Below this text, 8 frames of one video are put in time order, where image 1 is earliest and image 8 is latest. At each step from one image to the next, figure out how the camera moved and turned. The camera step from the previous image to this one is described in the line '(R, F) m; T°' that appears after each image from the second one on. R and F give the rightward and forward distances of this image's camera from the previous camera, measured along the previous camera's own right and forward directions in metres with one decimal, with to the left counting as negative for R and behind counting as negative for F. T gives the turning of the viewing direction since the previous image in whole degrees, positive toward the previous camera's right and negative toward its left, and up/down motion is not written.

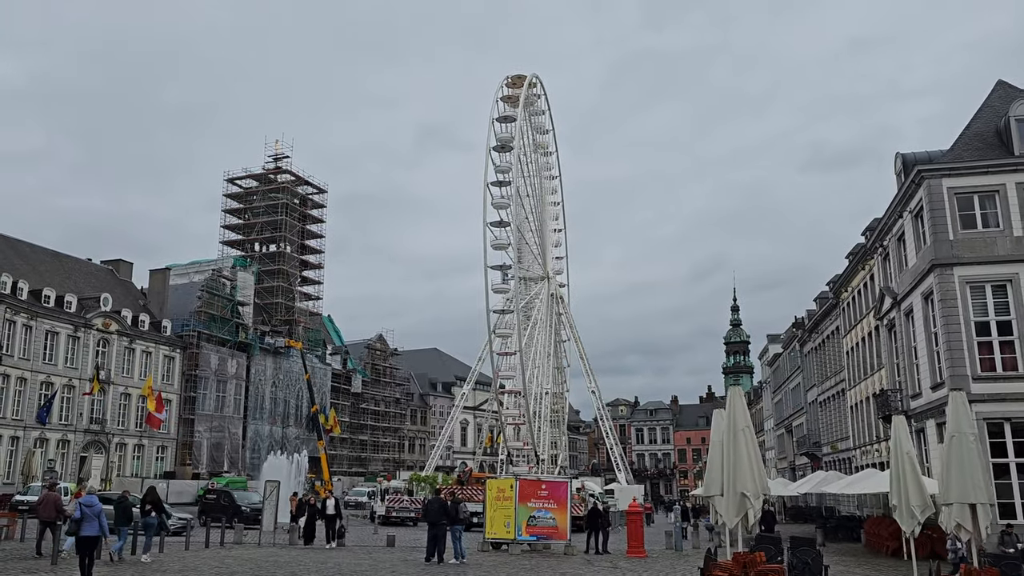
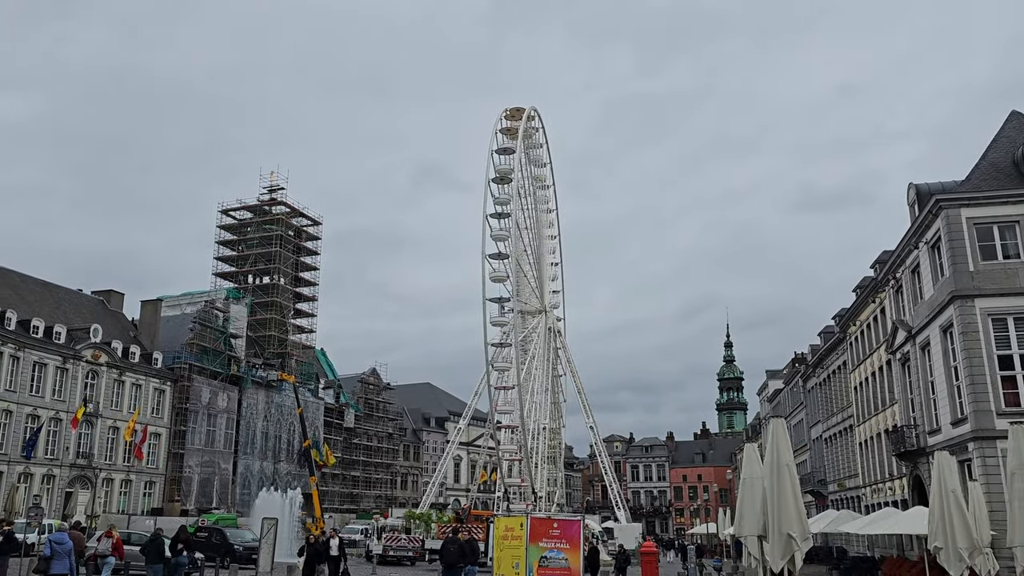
(-0.5, +0.8) m; +1°
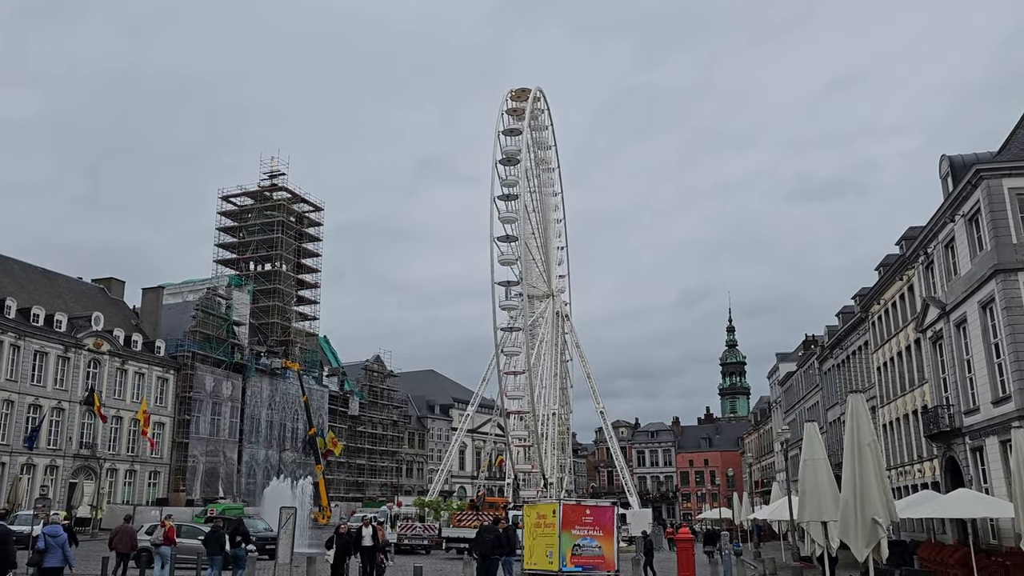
(-0.7, +1.1) m; 0°
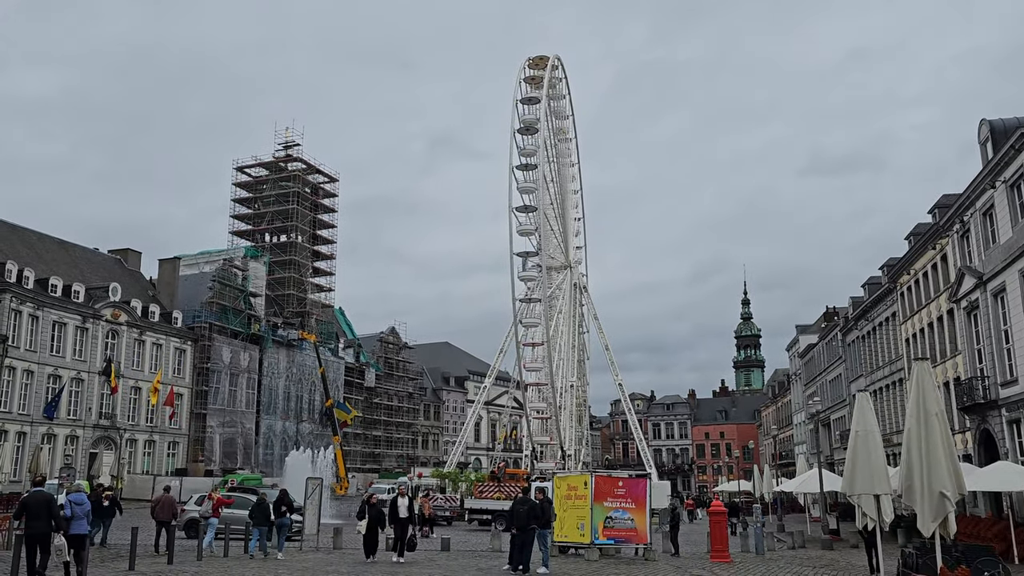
(-0.4, +0.6) m; -1°
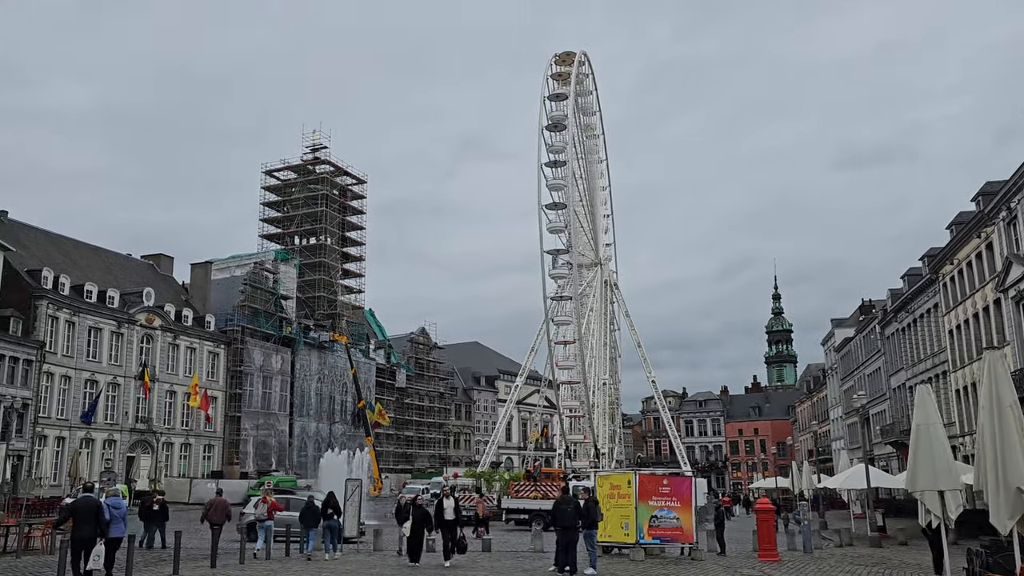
(-0.3, +0.3) m; -2°
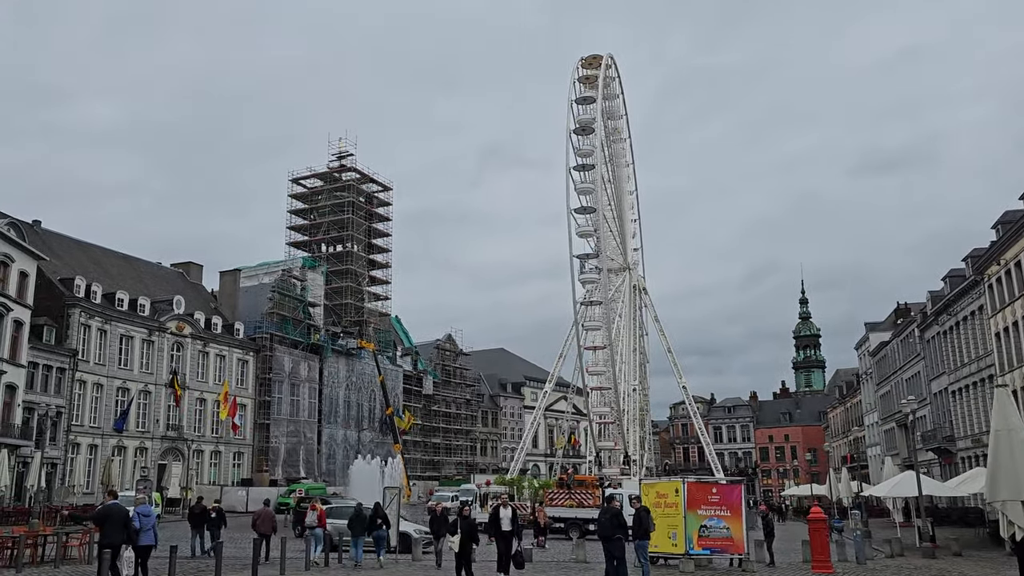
(-0.5, +0.5) m; -1°
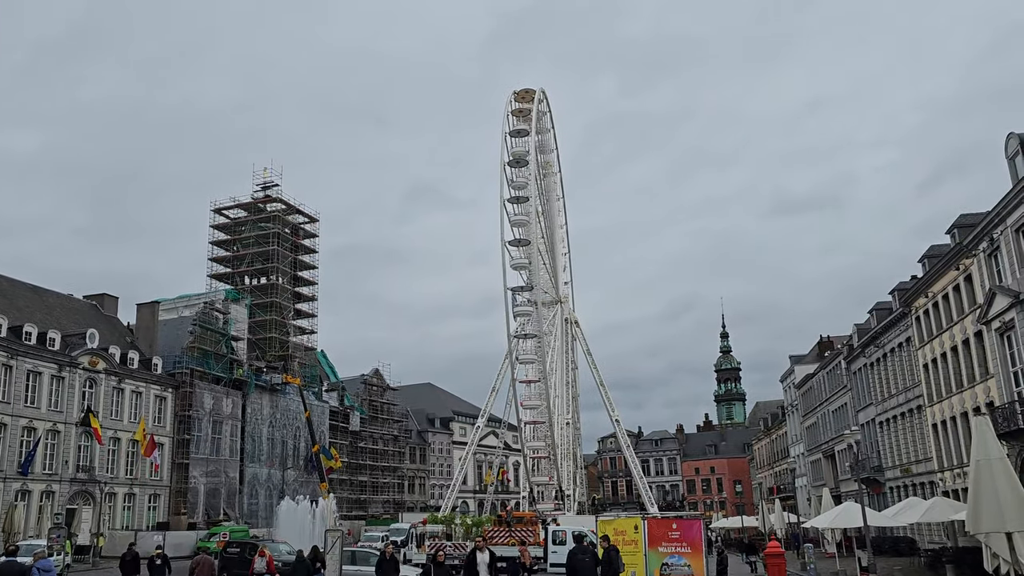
(-0.7, +0.8) m; +5°
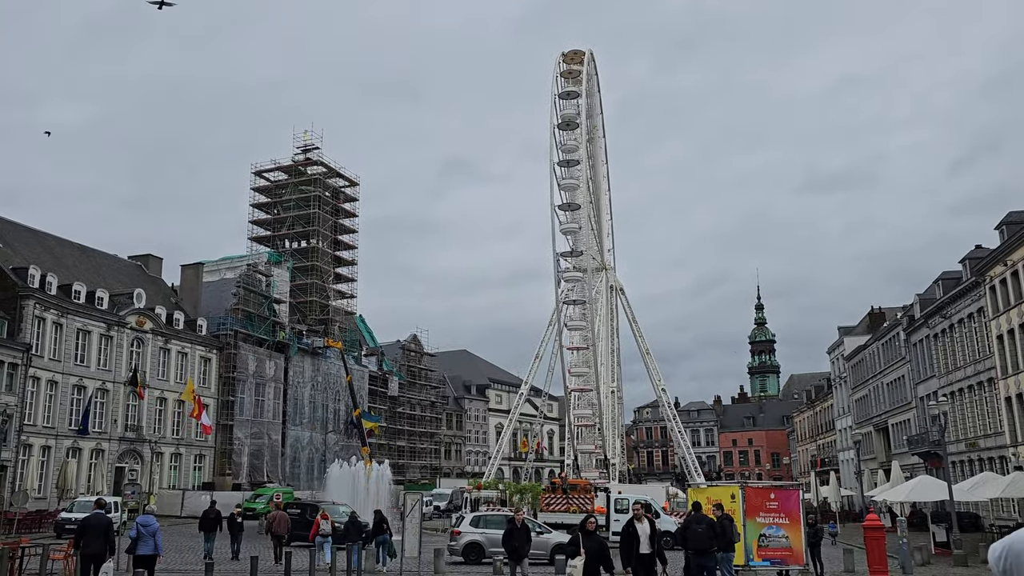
(-1.3, +0.9) m; -2°
